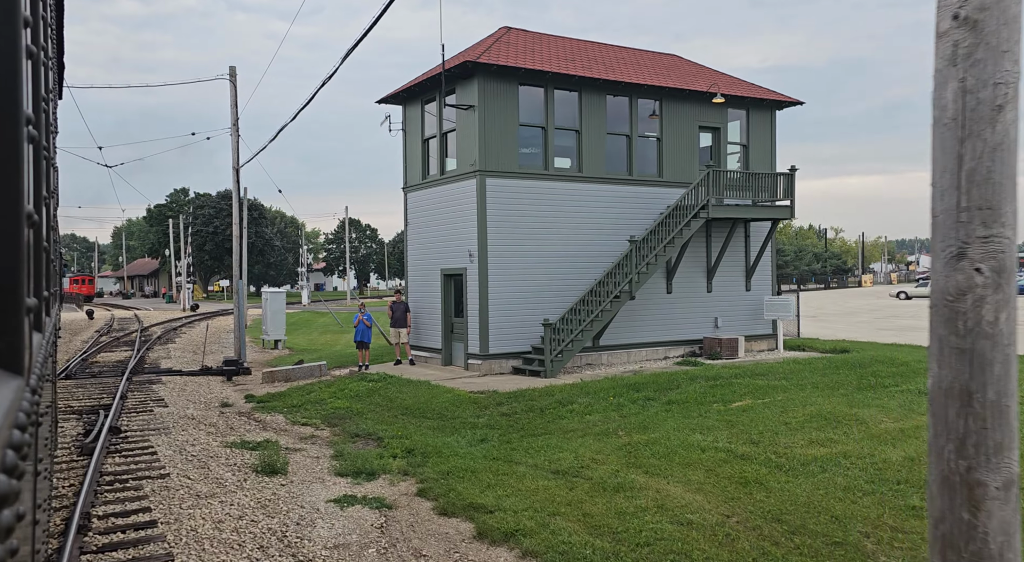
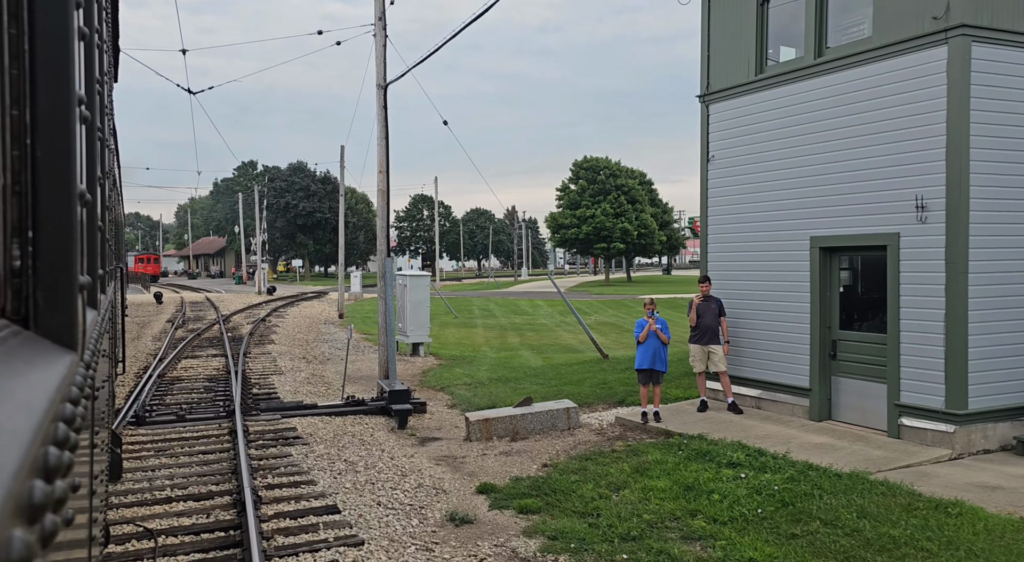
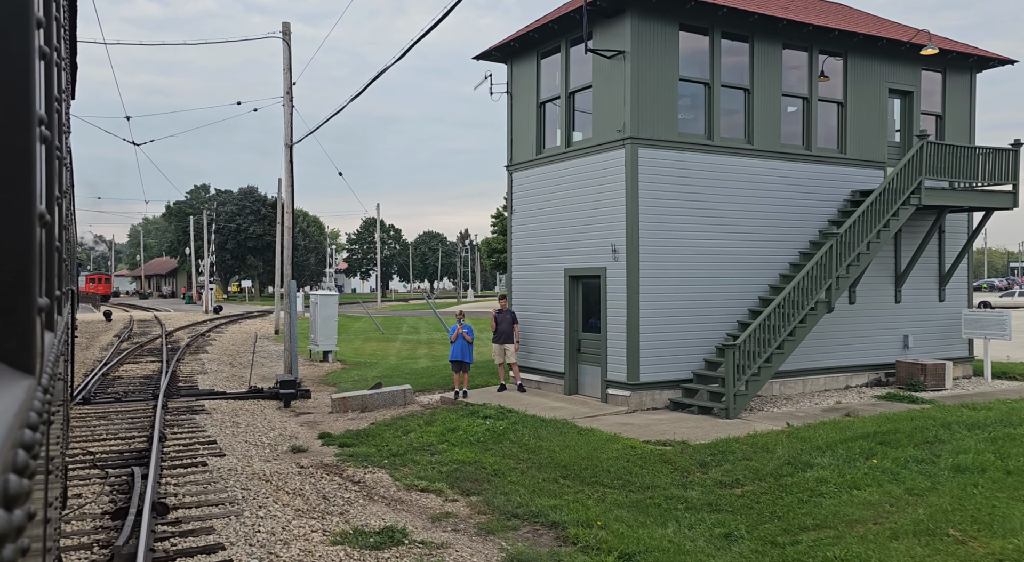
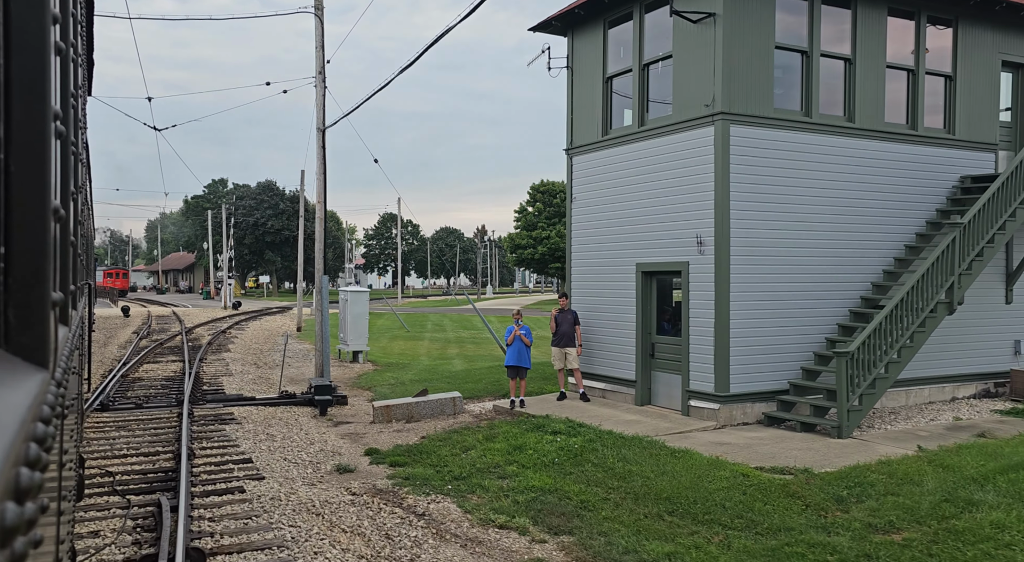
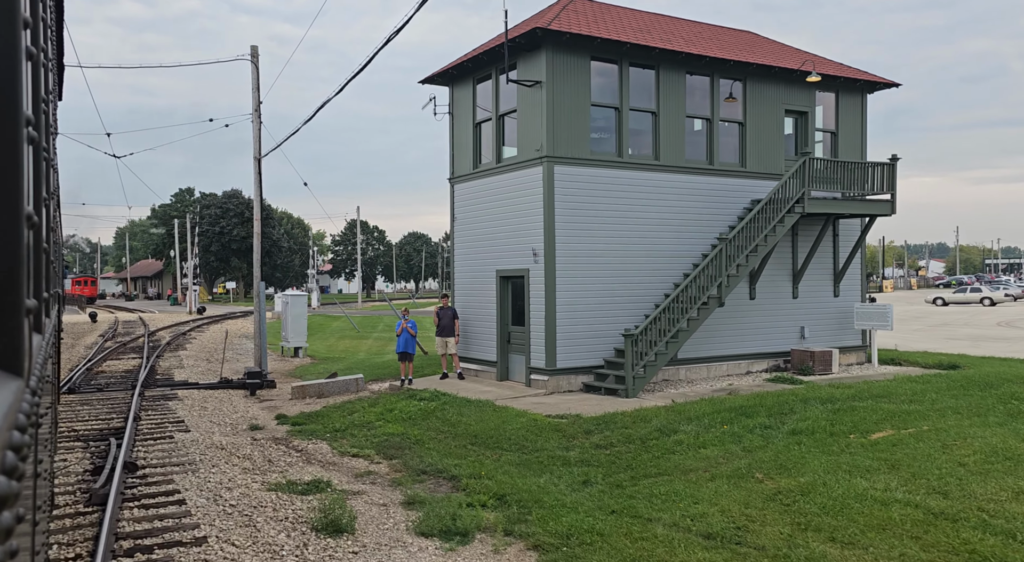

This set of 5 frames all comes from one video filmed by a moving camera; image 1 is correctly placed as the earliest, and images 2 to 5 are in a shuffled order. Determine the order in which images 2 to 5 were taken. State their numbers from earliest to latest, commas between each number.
5, 3, 4, 2
